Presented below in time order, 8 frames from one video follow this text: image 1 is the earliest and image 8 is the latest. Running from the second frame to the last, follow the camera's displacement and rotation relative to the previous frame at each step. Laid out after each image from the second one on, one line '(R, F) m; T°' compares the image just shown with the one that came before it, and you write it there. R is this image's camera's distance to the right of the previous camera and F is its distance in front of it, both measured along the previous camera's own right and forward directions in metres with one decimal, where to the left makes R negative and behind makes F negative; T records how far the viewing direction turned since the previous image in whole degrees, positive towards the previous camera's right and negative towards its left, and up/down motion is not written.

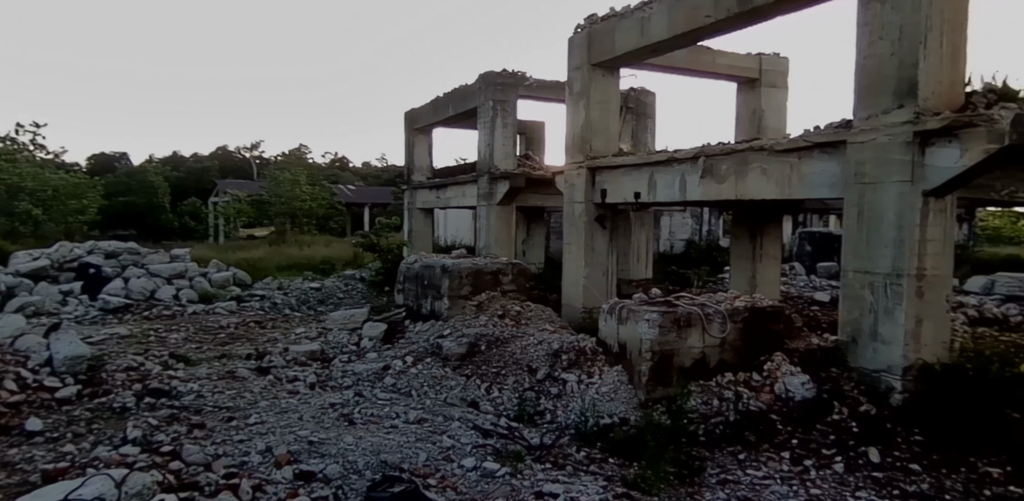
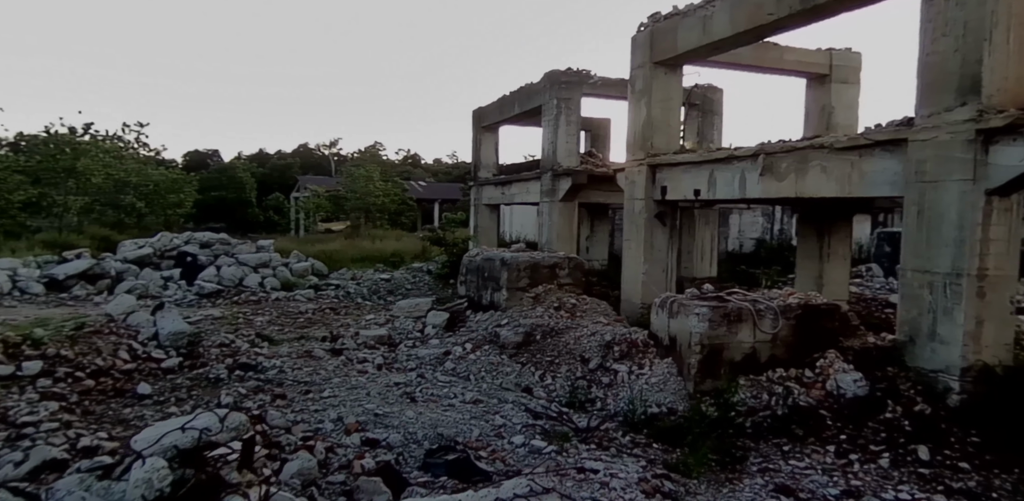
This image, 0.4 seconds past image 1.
(+0.1, -0.3) m; -7°
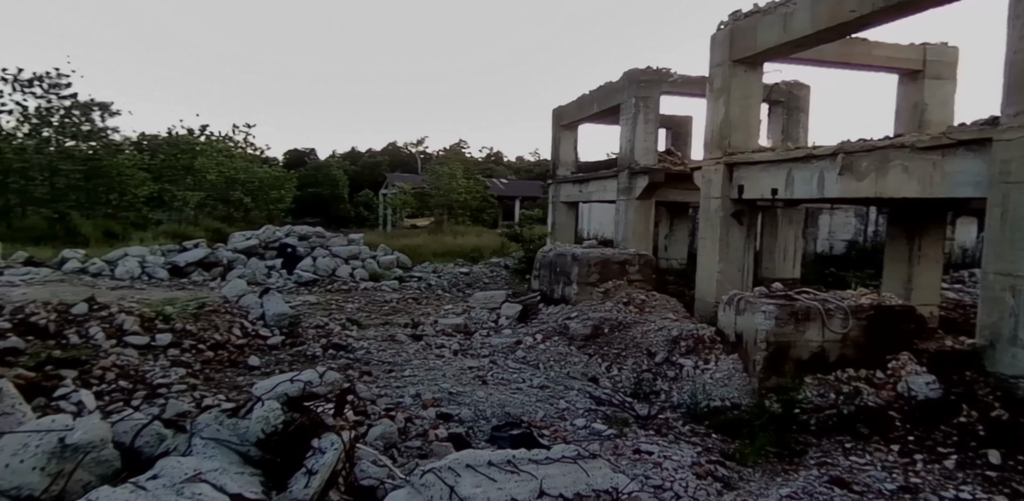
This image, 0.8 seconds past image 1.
(+0.1, -0.3) m; -8°
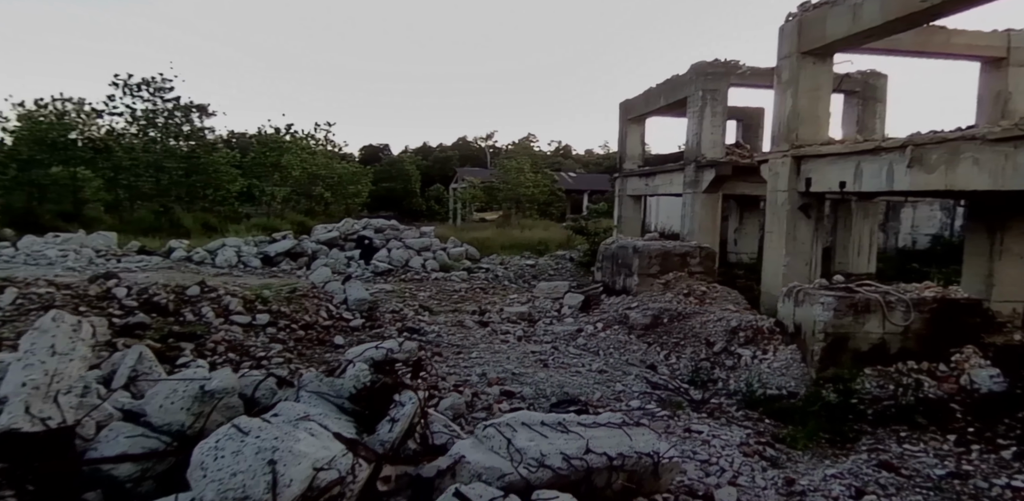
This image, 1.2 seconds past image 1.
(+0.1, -0.3) m; -7°
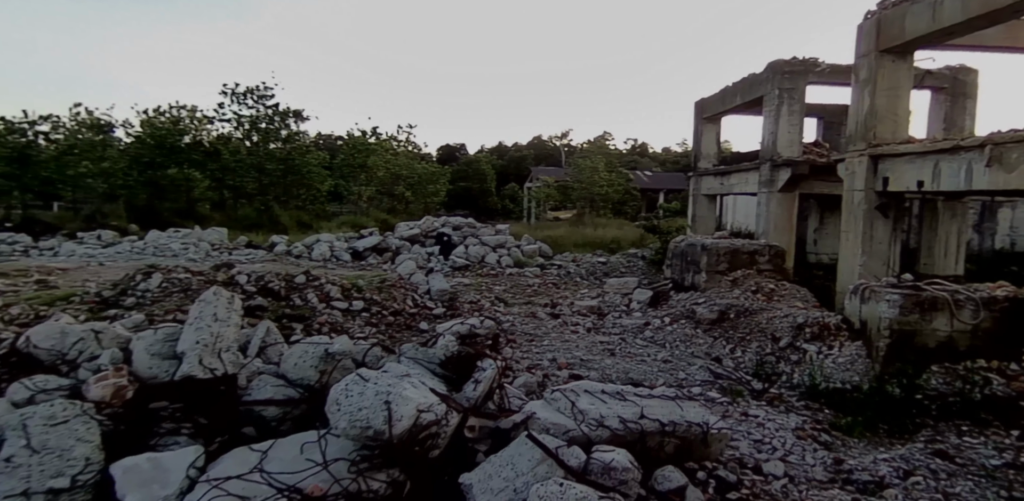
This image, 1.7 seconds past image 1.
(0.0, -0.5) m; -7°
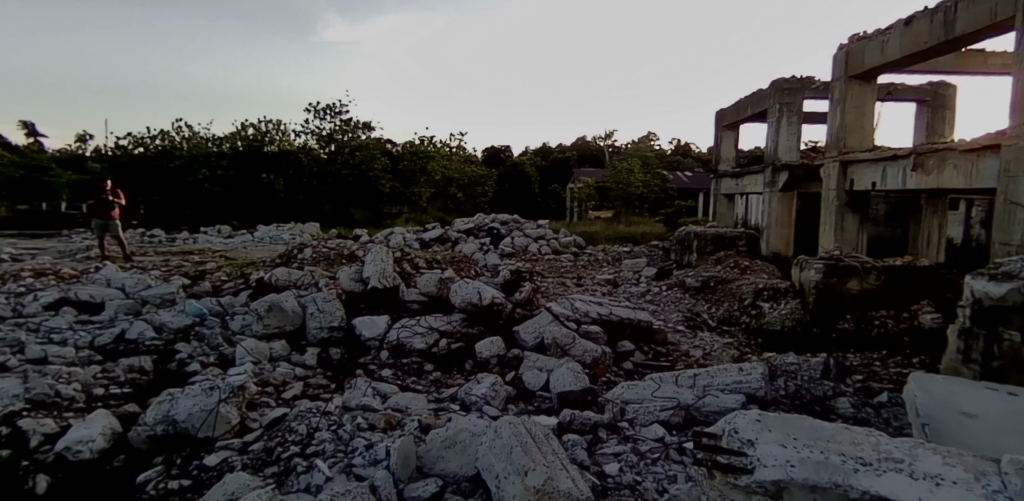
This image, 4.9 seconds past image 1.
(+0.1, -2.6) m; -4°
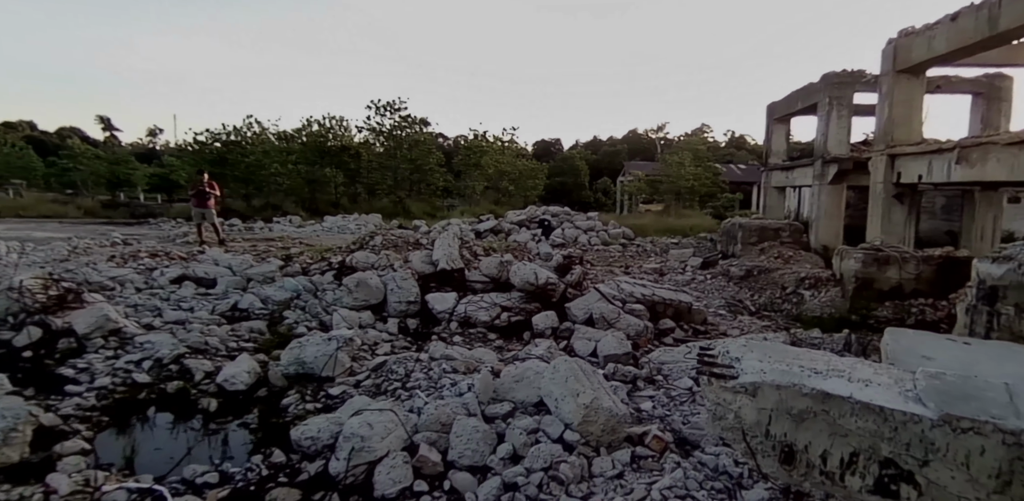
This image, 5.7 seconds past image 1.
(0.0, -0.7) m; -5°
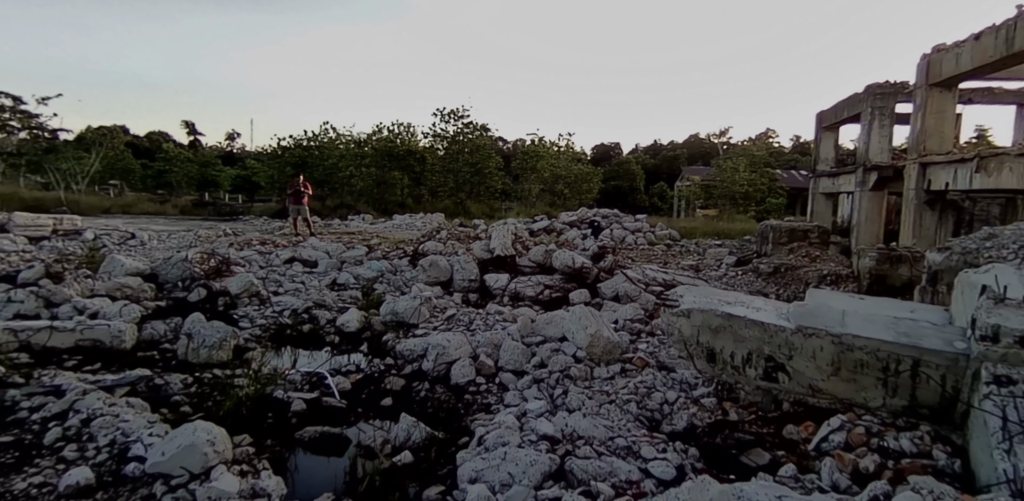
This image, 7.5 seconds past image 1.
(+0.2, -1.4) m; -5°
